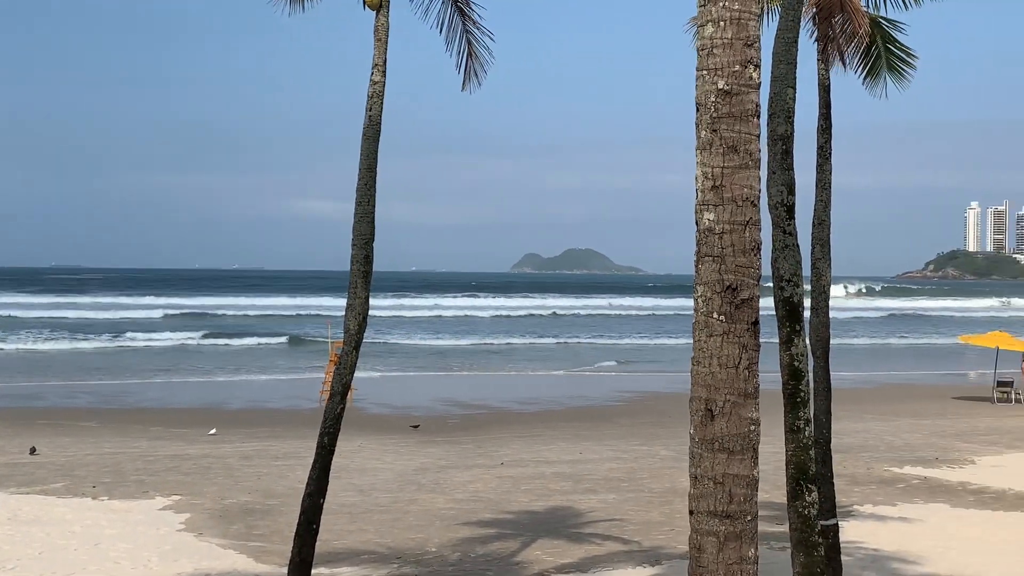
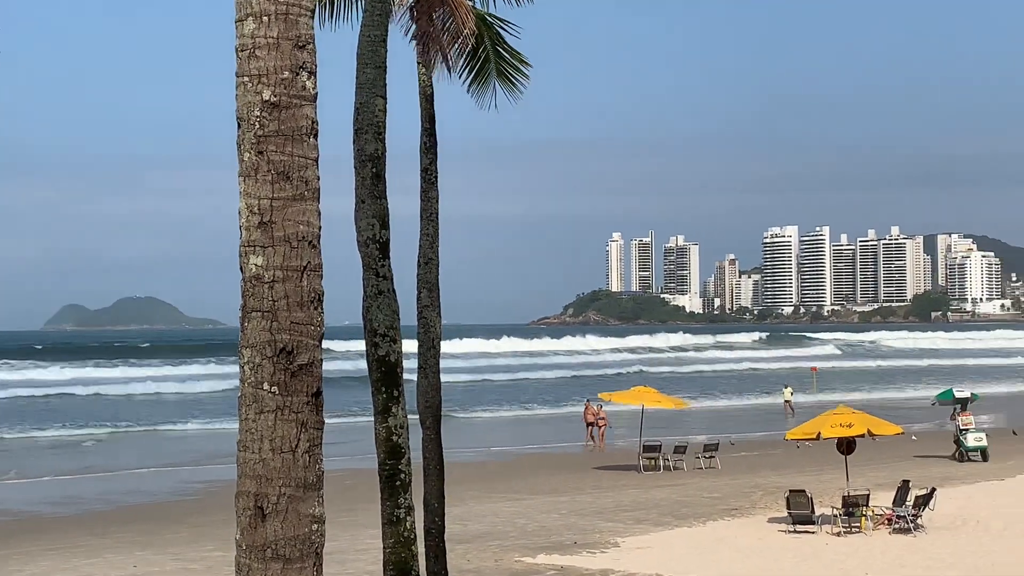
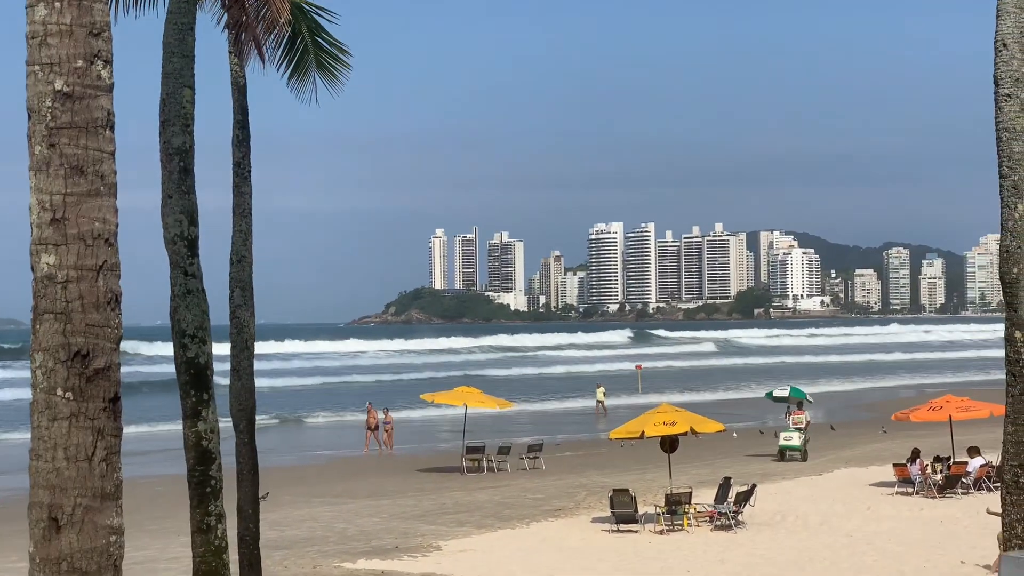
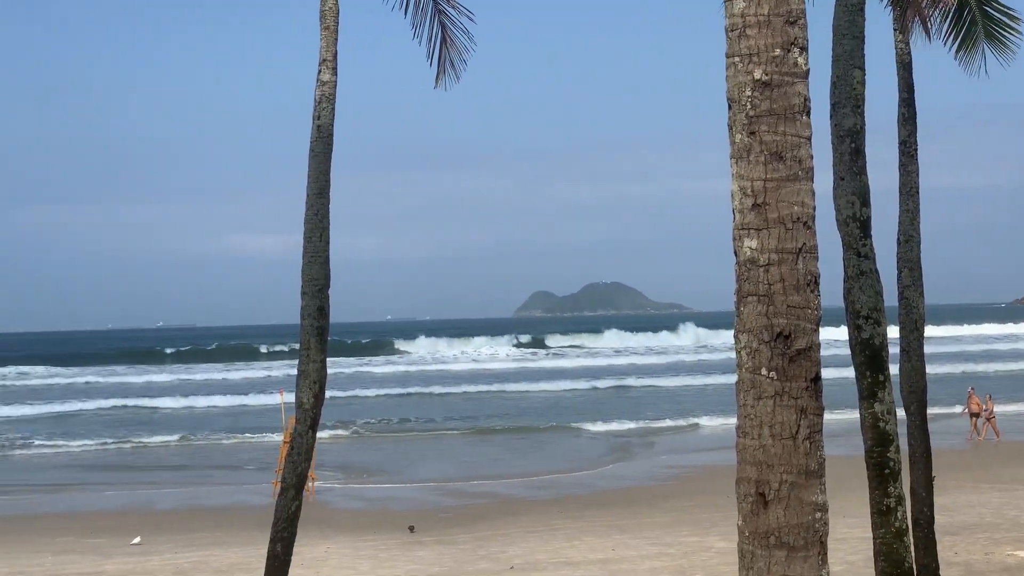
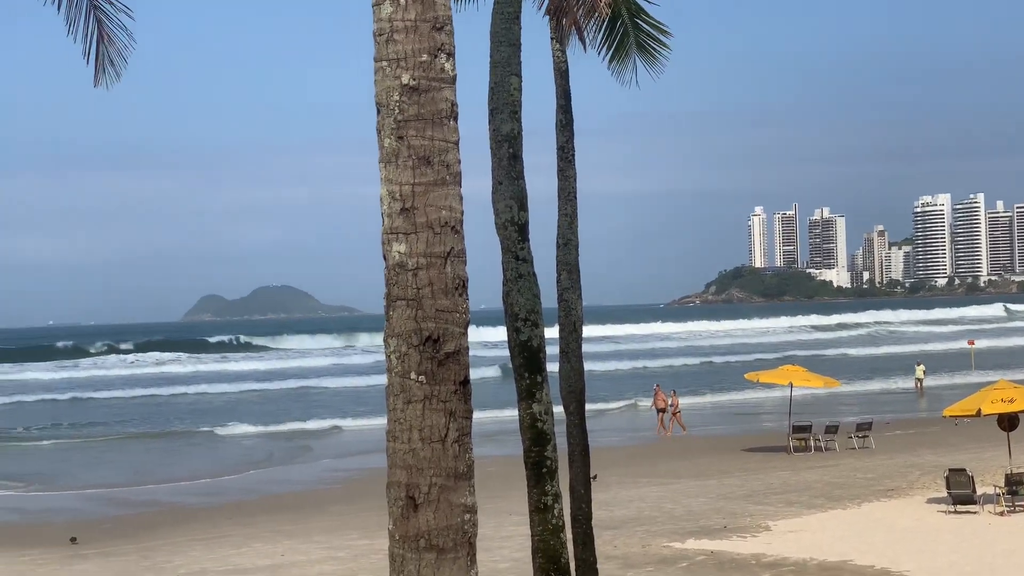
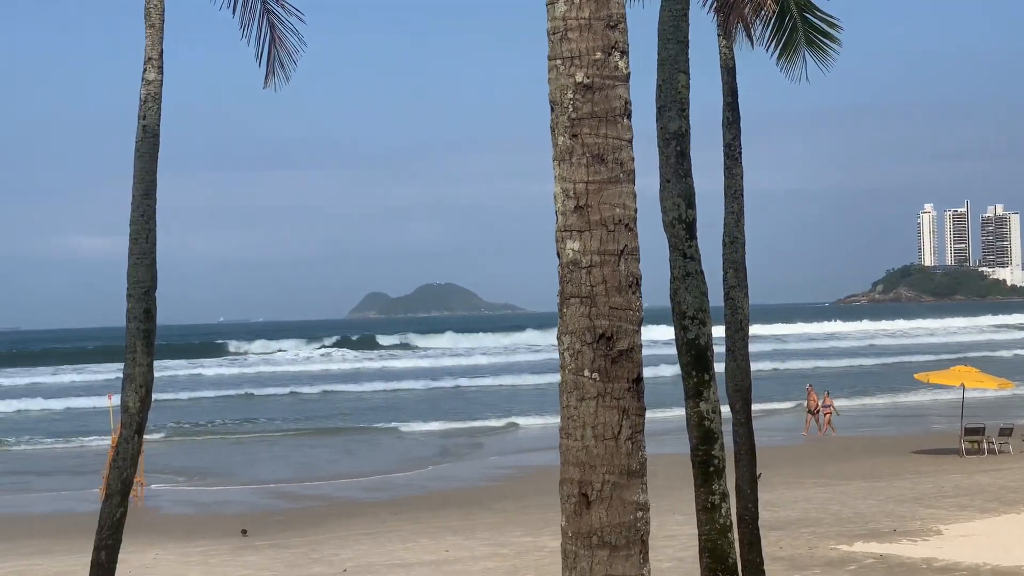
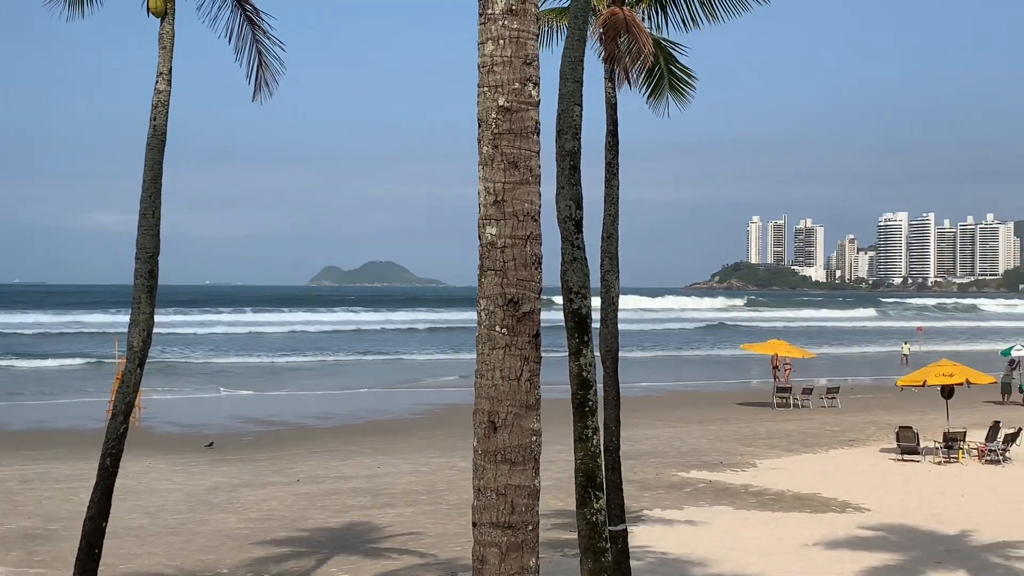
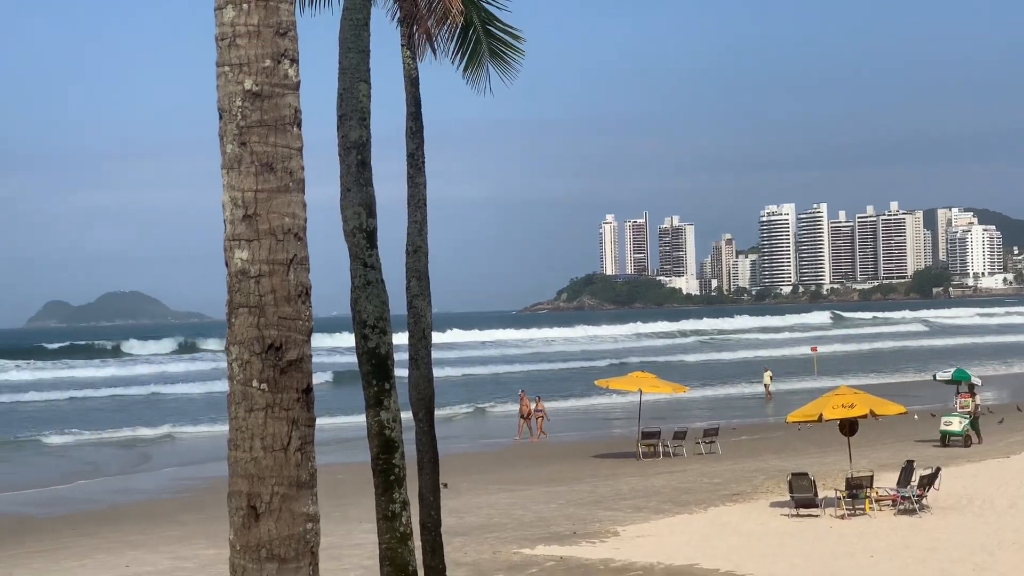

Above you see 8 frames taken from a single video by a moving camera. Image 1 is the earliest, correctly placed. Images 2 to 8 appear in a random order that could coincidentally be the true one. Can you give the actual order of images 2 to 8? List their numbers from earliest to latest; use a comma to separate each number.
7, 2, 3, 8, 5, 6, 4
